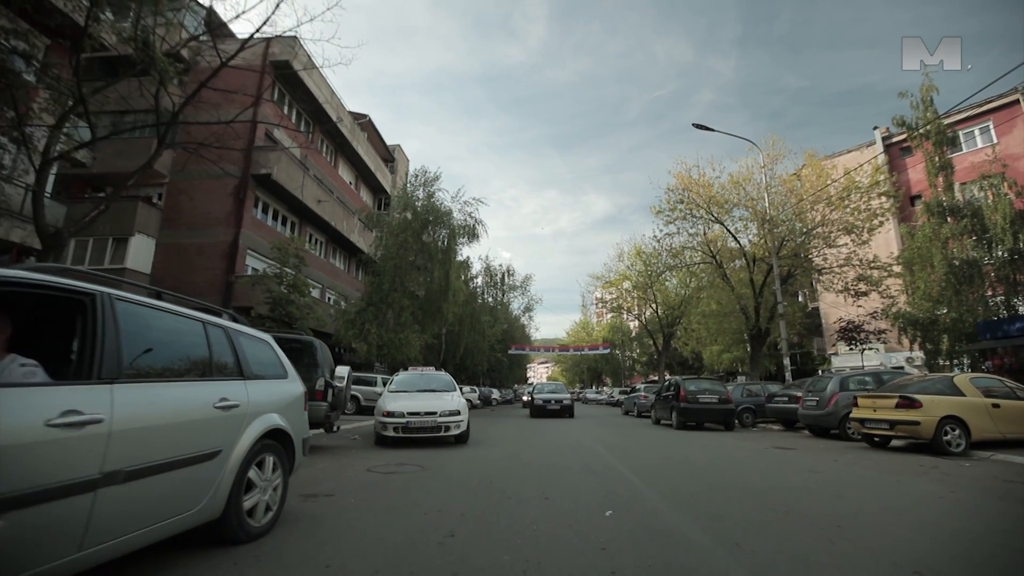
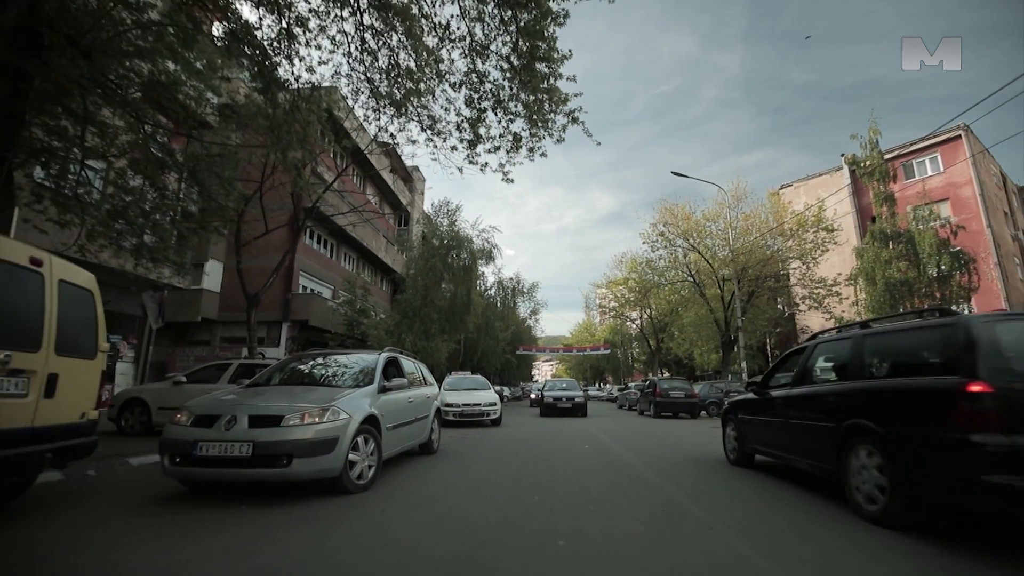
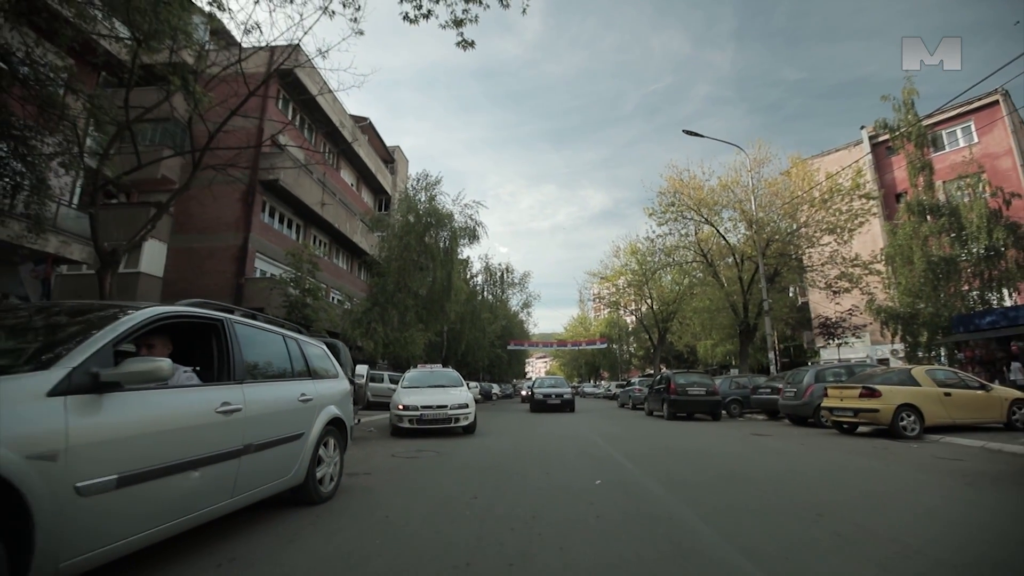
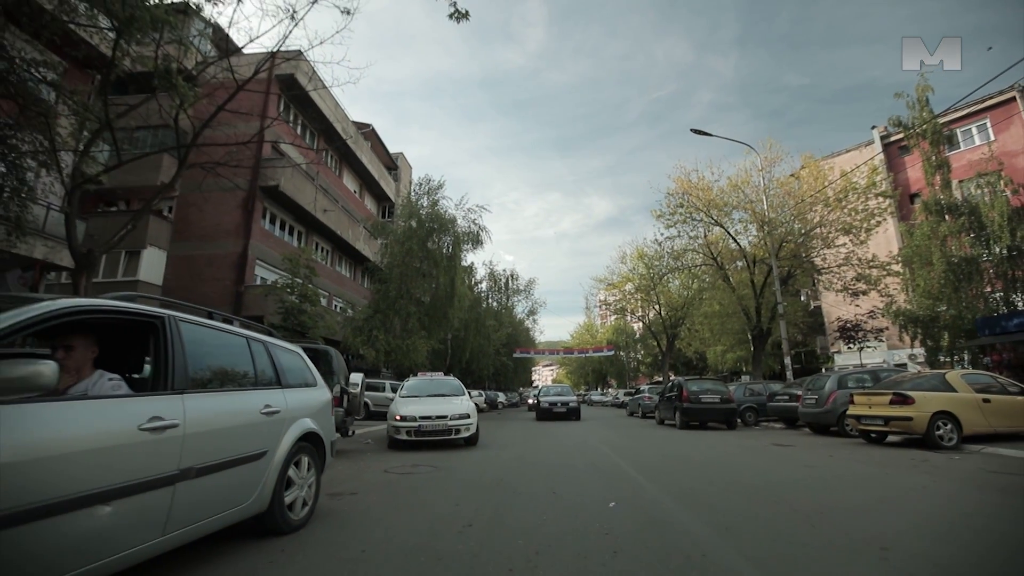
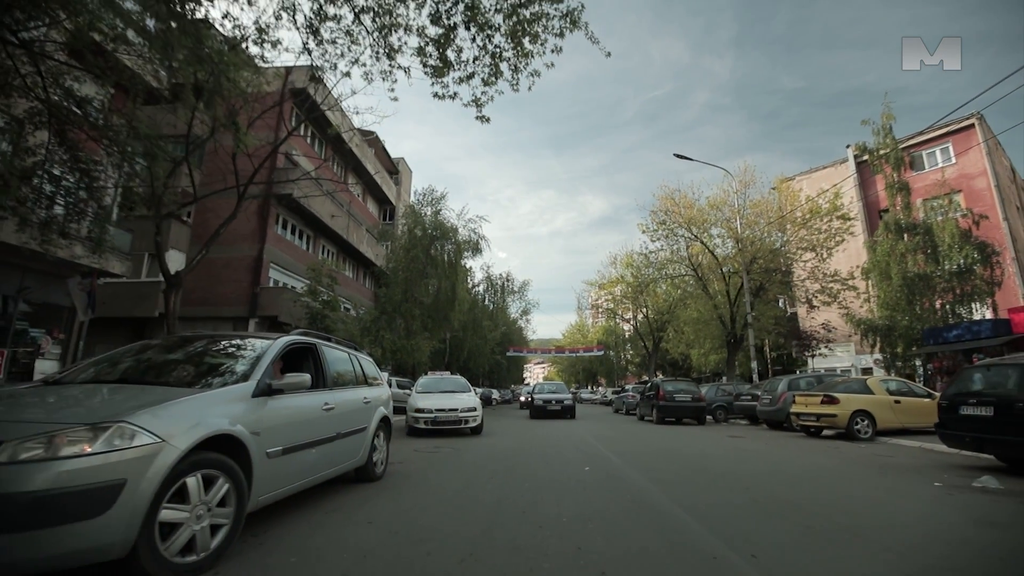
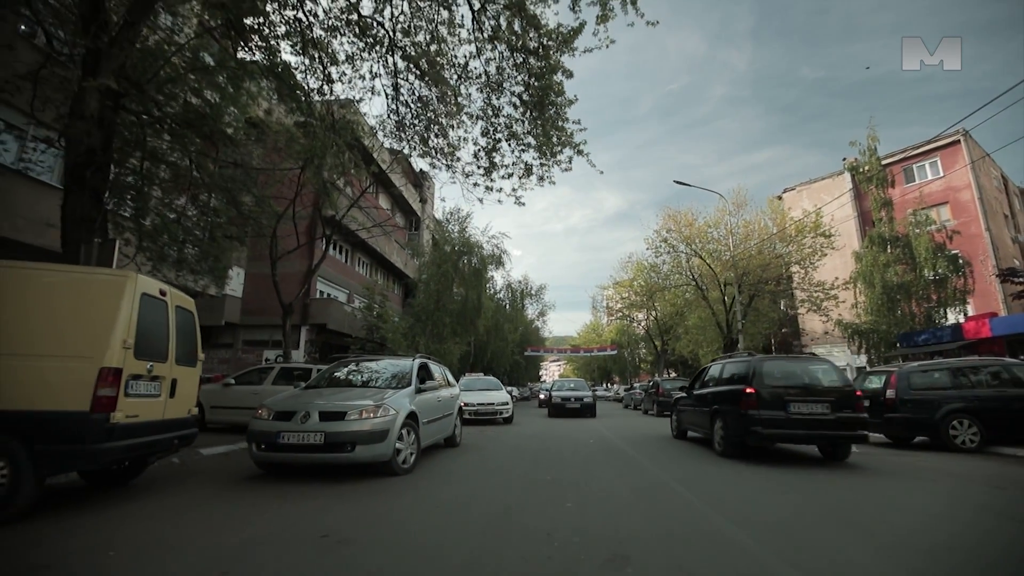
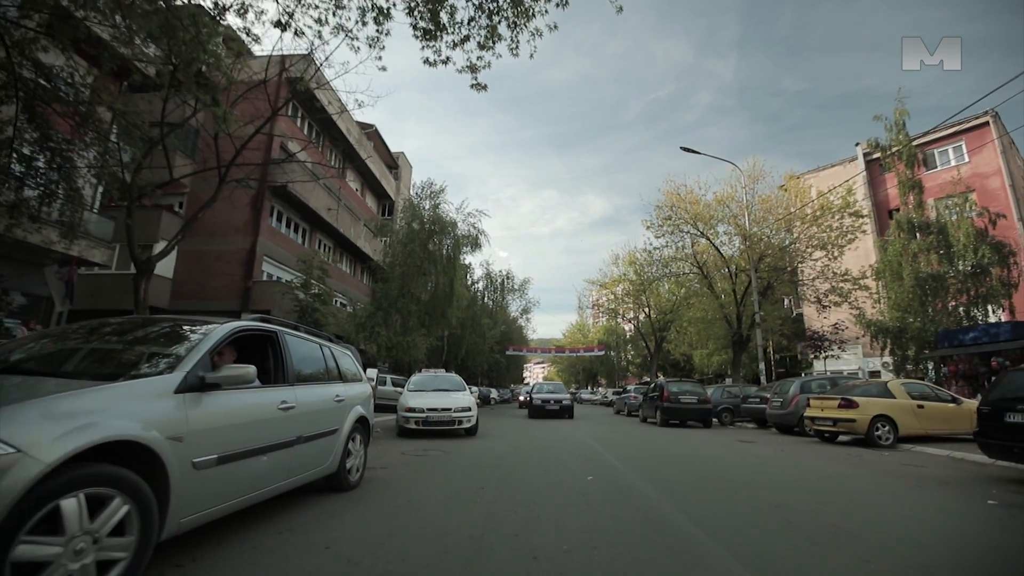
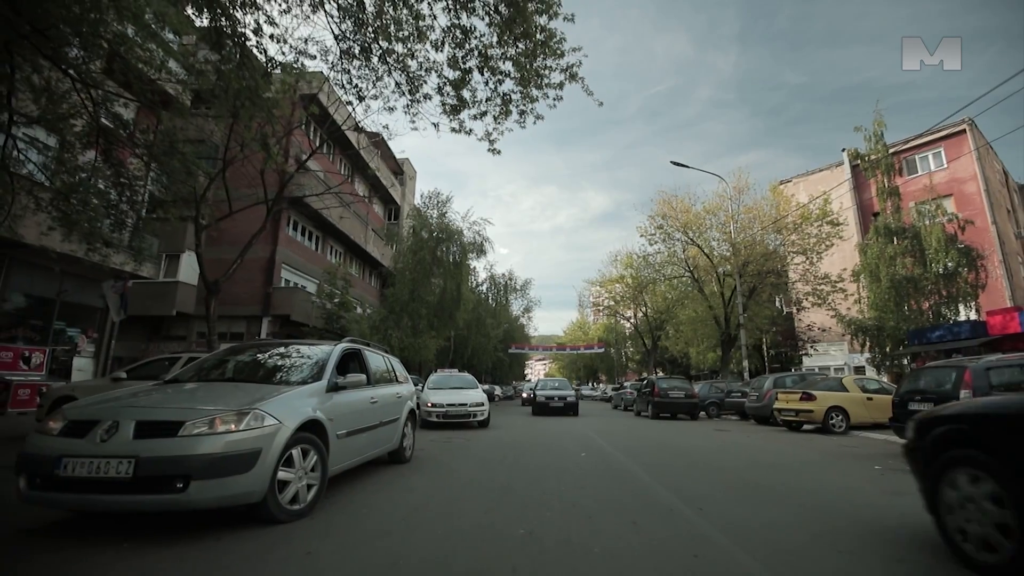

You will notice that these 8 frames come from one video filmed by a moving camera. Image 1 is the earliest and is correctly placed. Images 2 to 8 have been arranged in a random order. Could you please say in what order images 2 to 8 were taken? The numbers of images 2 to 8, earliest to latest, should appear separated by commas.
4, 3, 7, 5, 8, 2, 6
